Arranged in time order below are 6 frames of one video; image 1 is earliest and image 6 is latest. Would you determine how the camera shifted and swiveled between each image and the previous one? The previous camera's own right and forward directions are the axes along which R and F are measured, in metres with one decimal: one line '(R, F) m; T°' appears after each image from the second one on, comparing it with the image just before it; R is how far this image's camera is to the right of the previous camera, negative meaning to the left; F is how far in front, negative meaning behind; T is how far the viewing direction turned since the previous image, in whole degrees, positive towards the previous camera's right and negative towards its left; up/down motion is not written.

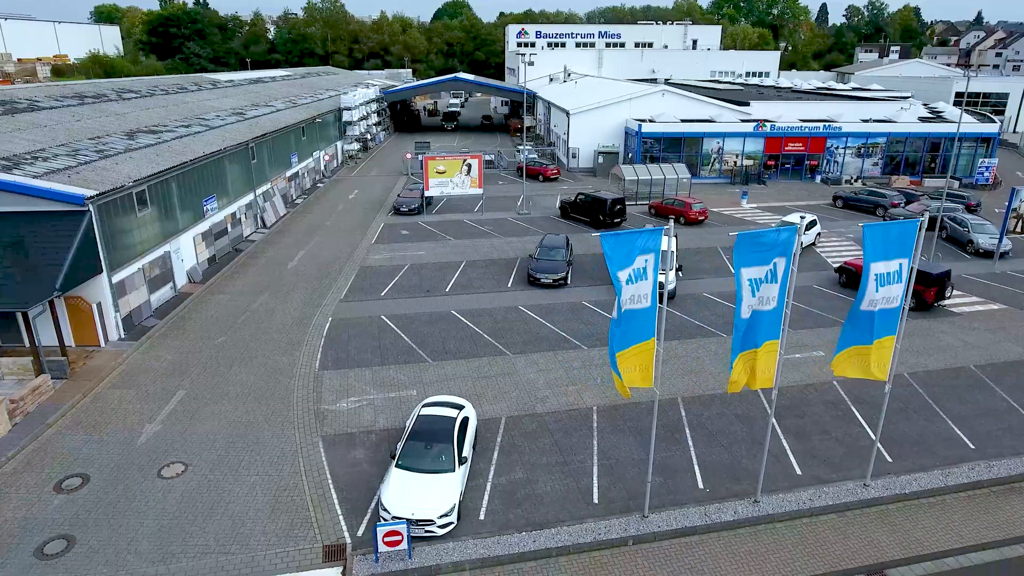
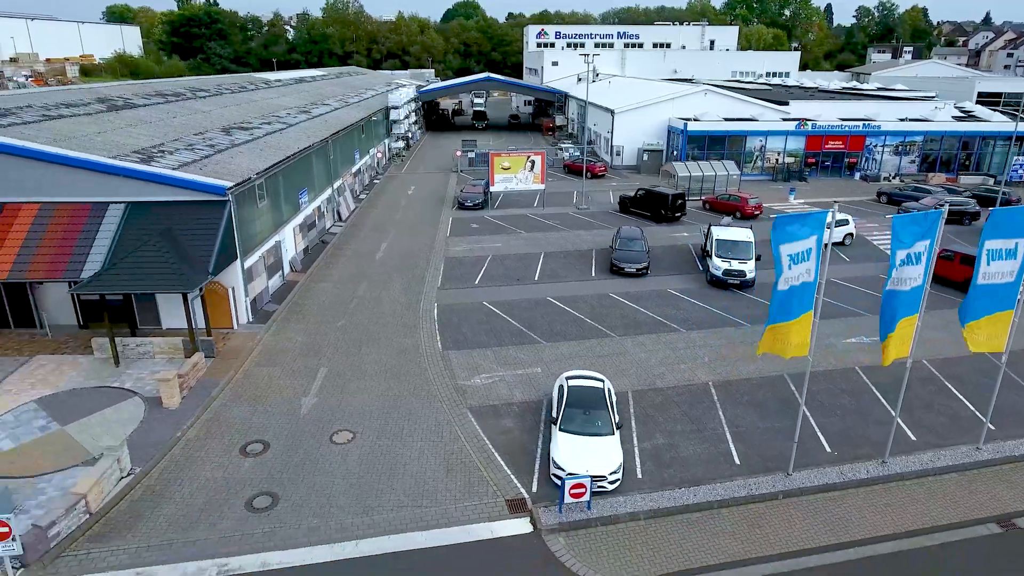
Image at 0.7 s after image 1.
(-5.5, -1.3) m; 0°
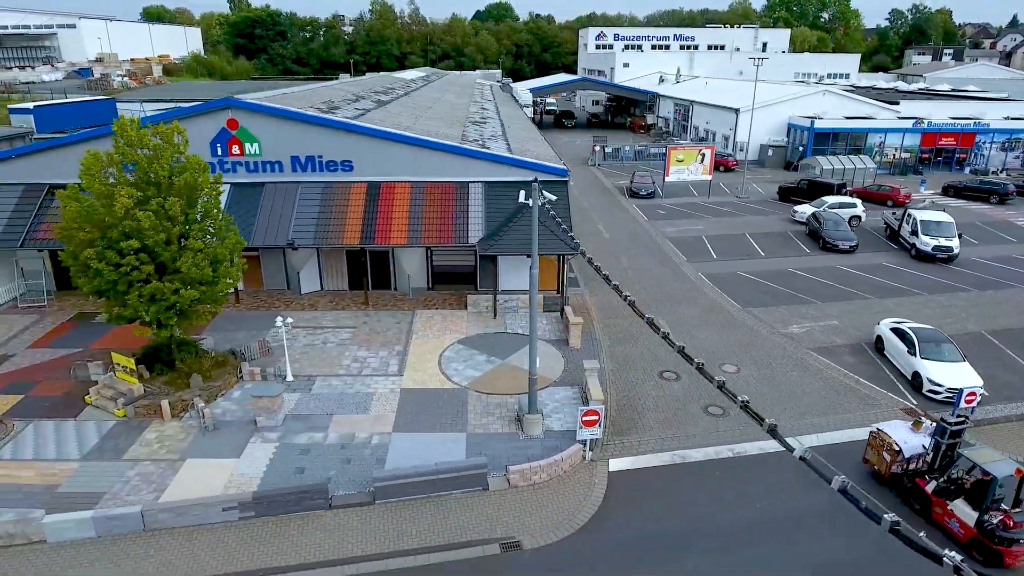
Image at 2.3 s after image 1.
(-16.8, -3.5) m; +1°
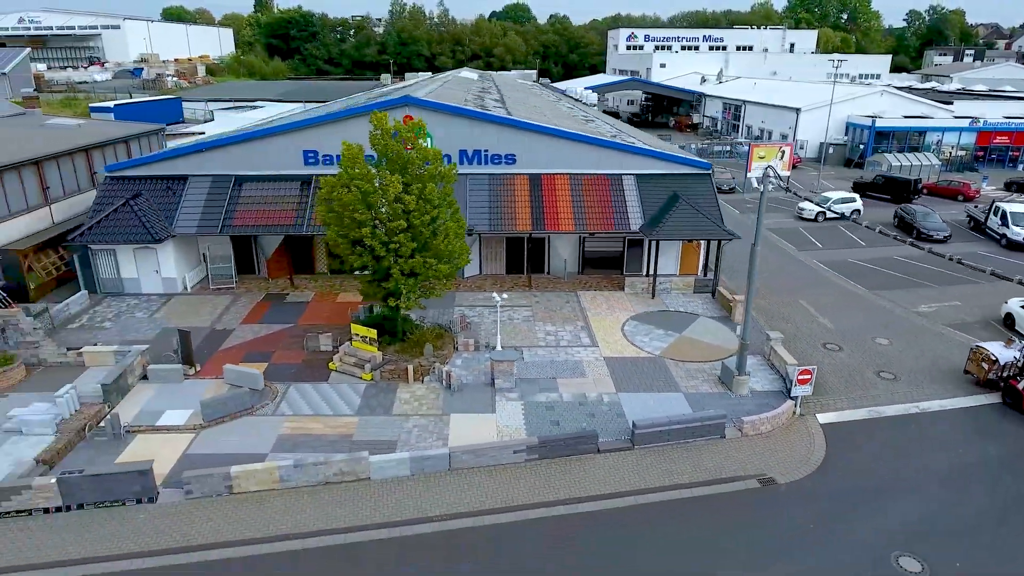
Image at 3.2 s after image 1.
(-9.2, -2.0) m; 0°
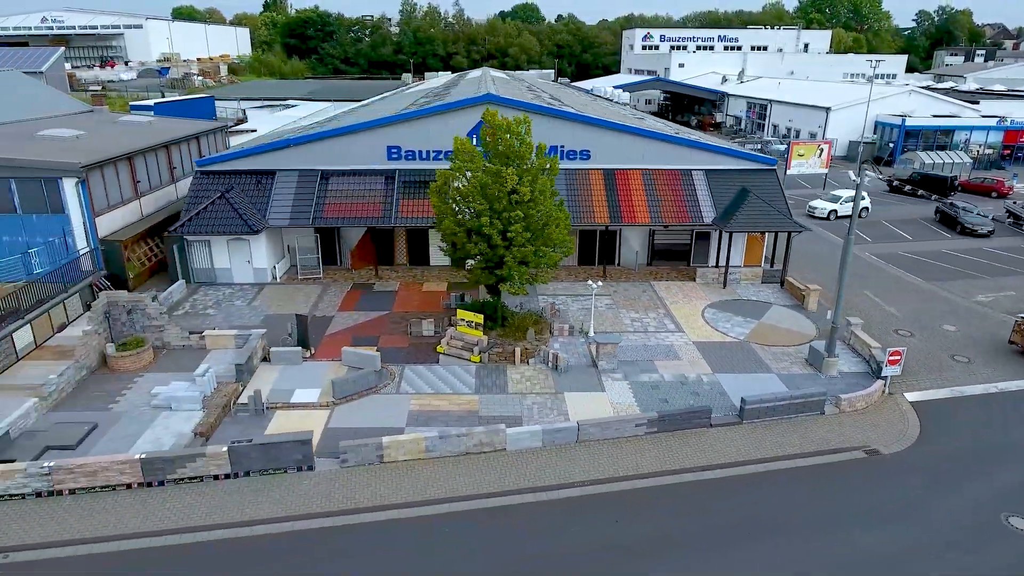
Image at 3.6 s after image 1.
(-4.8, -1.1) m; 0°
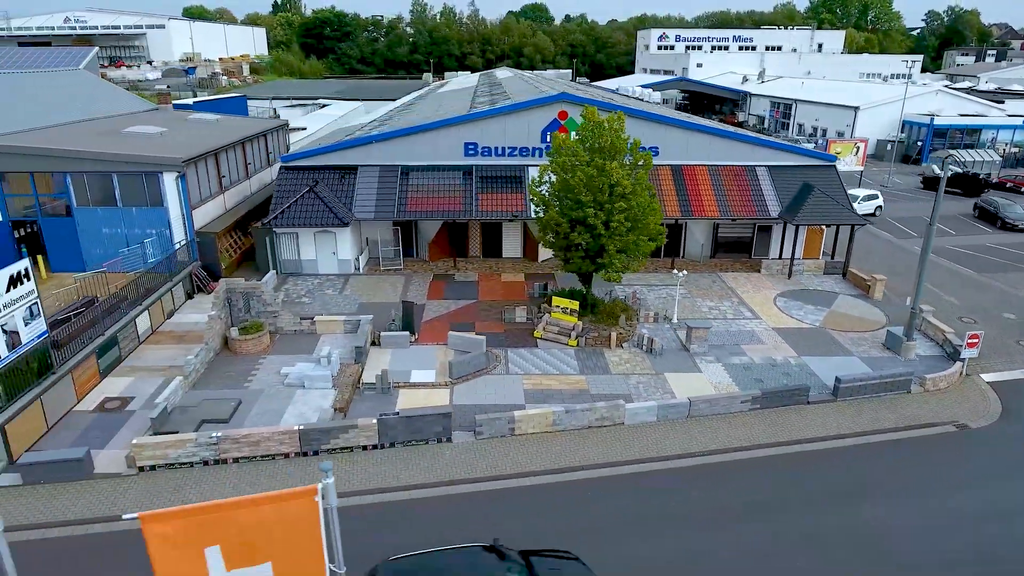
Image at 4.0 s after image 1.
(-4.8, -1.1) m; 0°
